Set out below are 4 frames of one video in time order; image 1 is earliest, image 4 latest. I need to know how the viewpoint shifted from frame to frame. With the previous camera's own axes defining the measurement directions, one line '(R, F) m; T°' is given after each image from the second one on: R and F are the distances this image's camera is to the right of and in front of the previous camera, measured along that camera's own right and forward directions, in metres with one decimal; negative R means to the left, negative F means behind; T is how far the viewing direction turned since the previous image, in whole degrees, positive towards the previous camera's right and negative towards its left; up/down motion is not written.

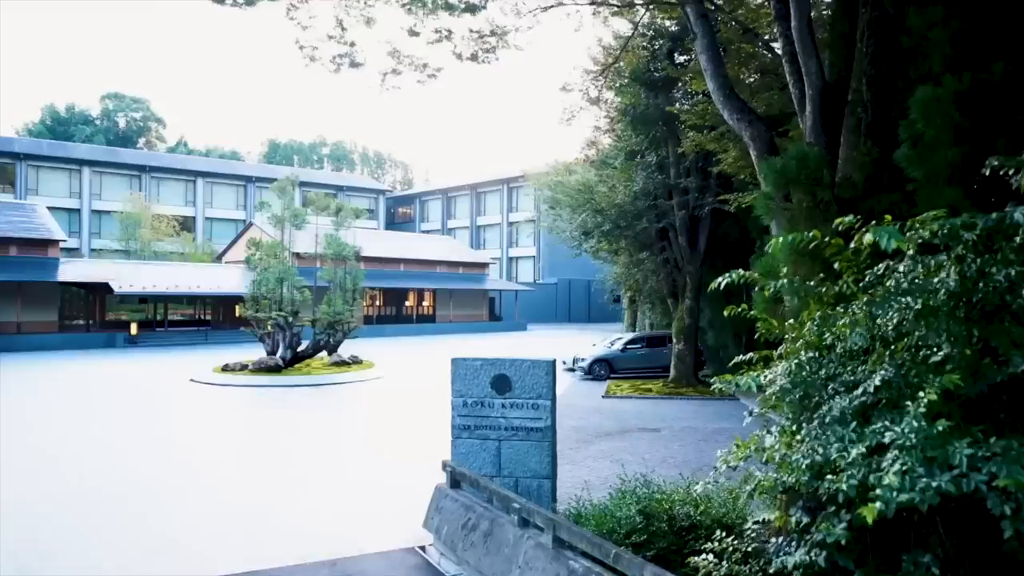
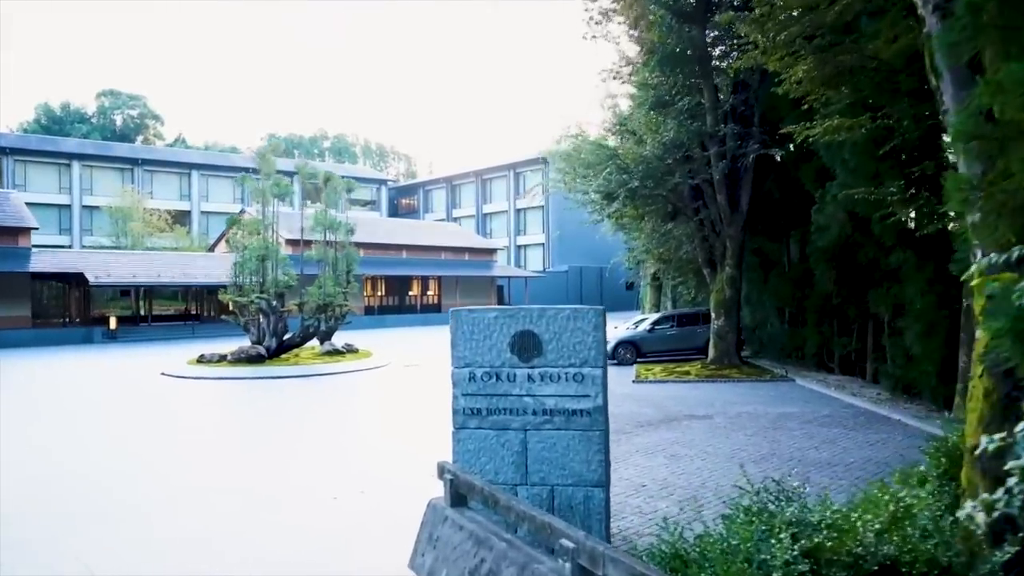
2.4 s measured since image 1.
(-0.1, +2.4) m; -1°
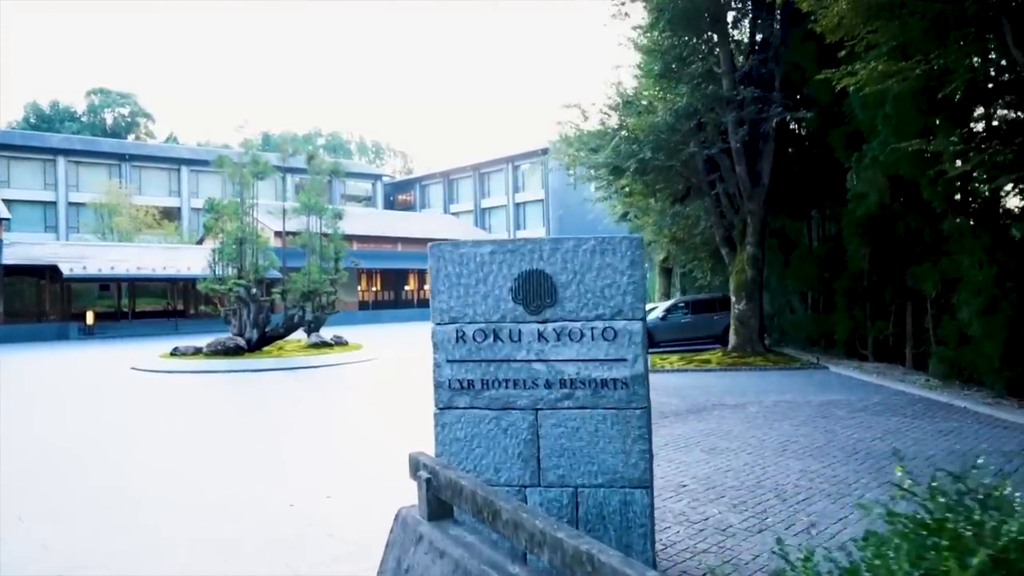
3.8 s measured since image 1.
(0.0, +1.4) m; 0°
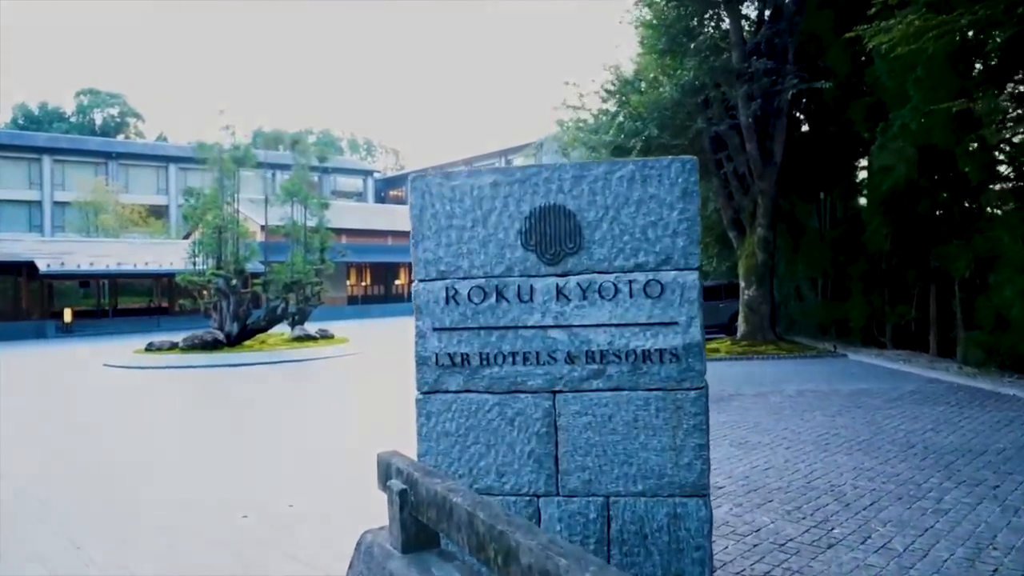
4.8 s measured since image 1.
(0.0, +0.9) m; 0°
